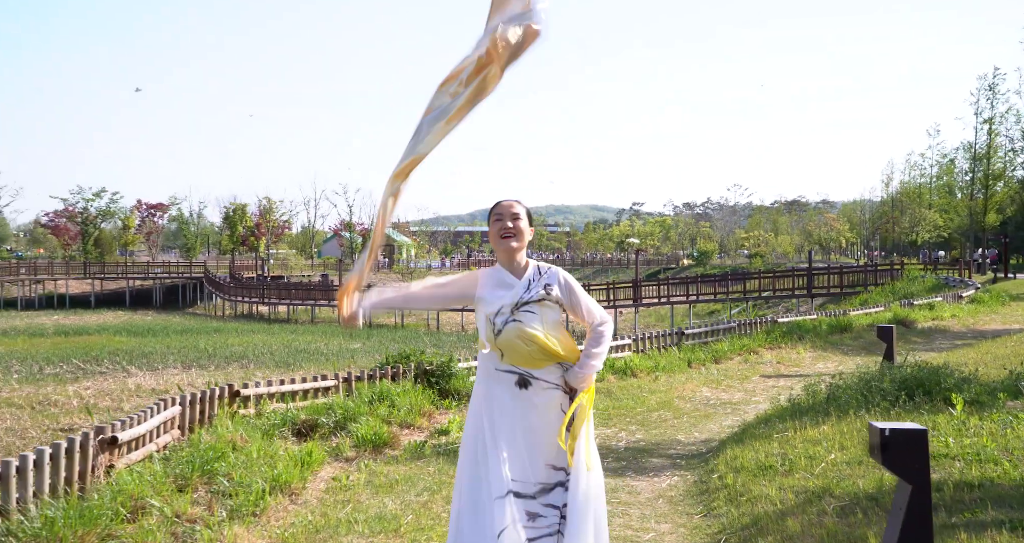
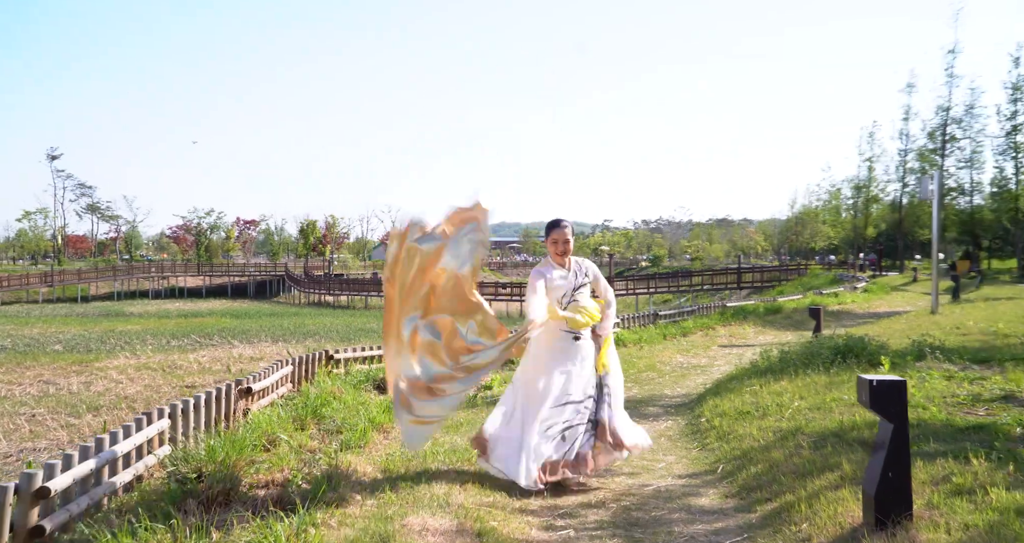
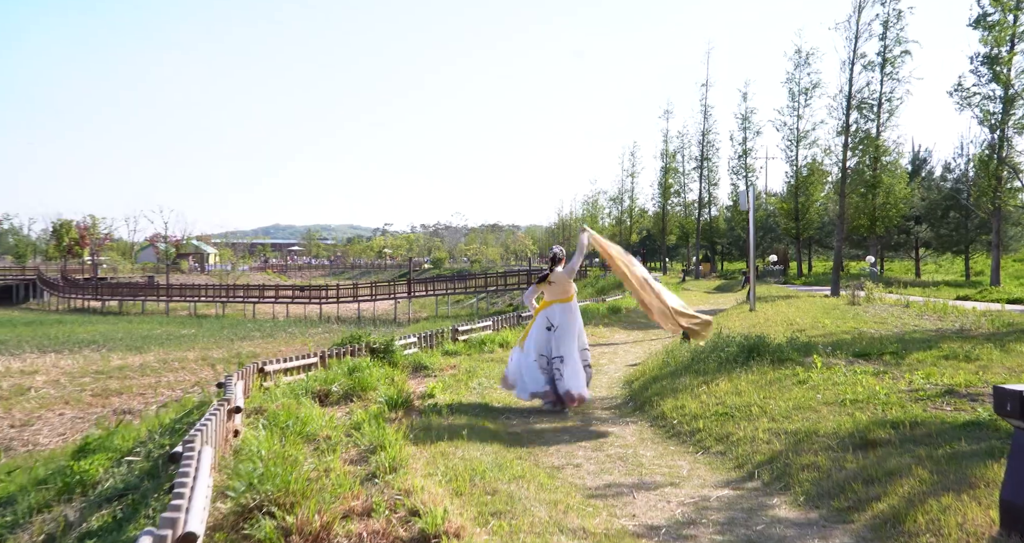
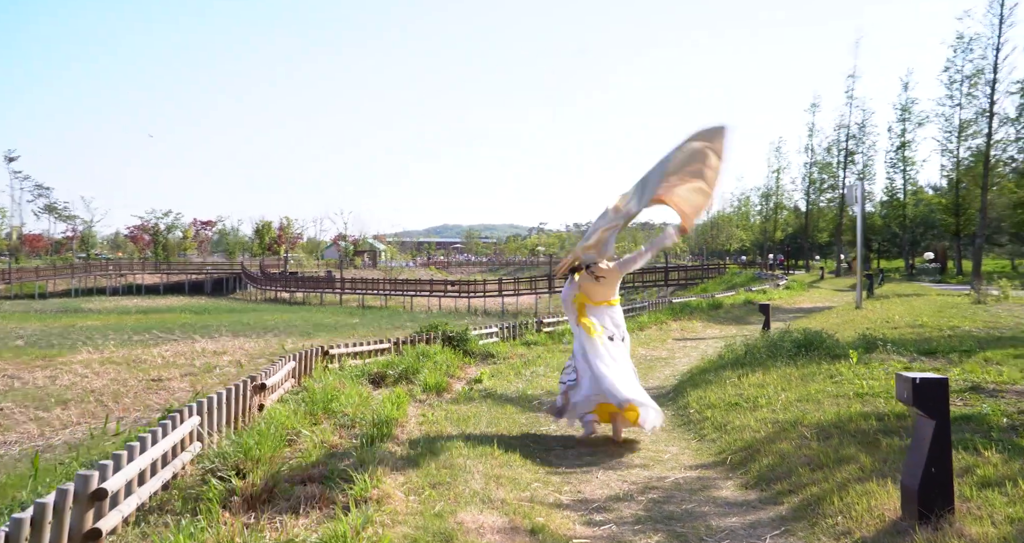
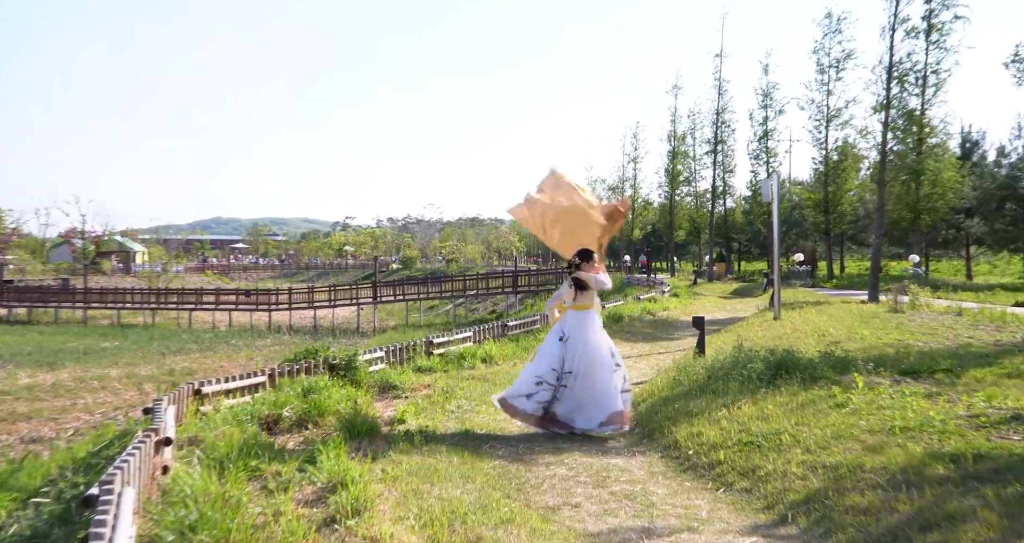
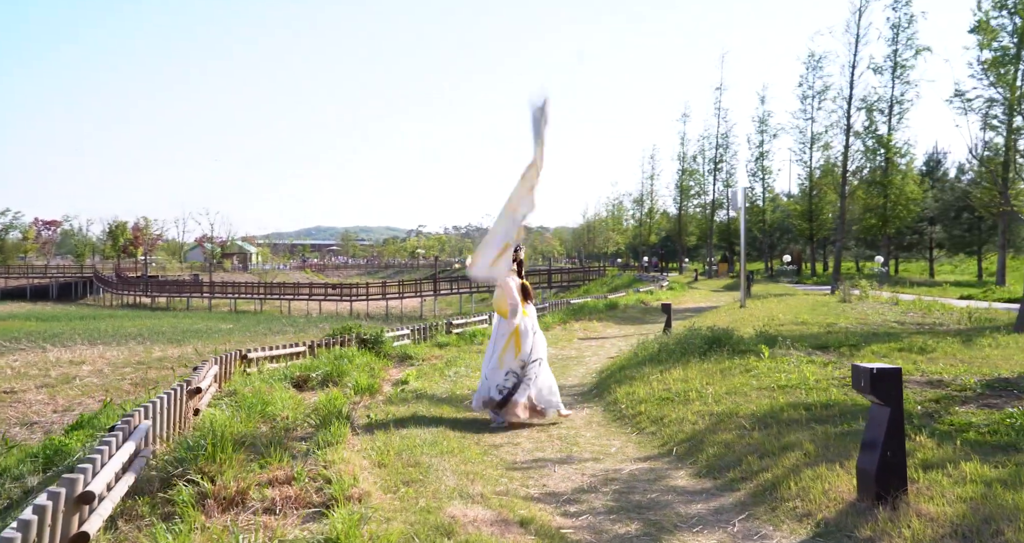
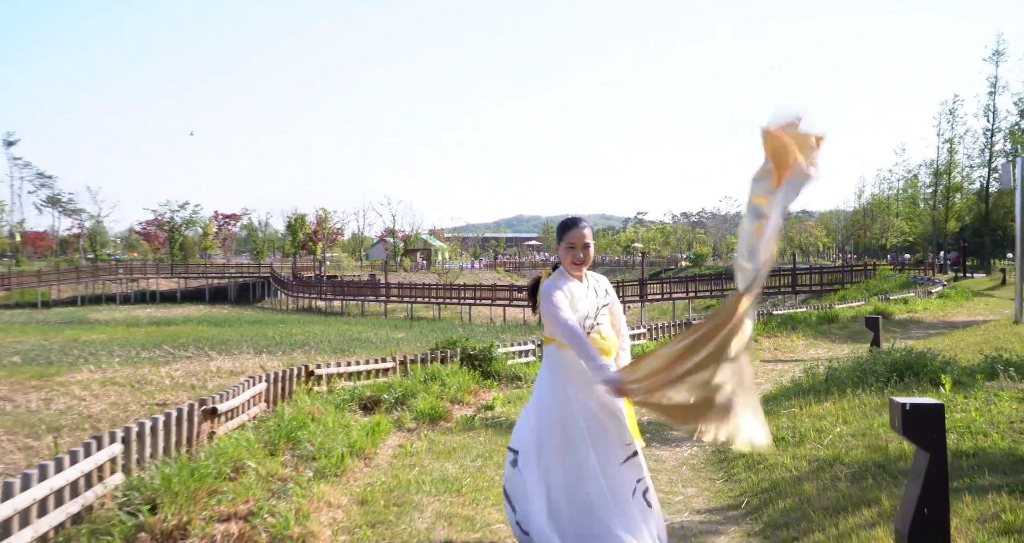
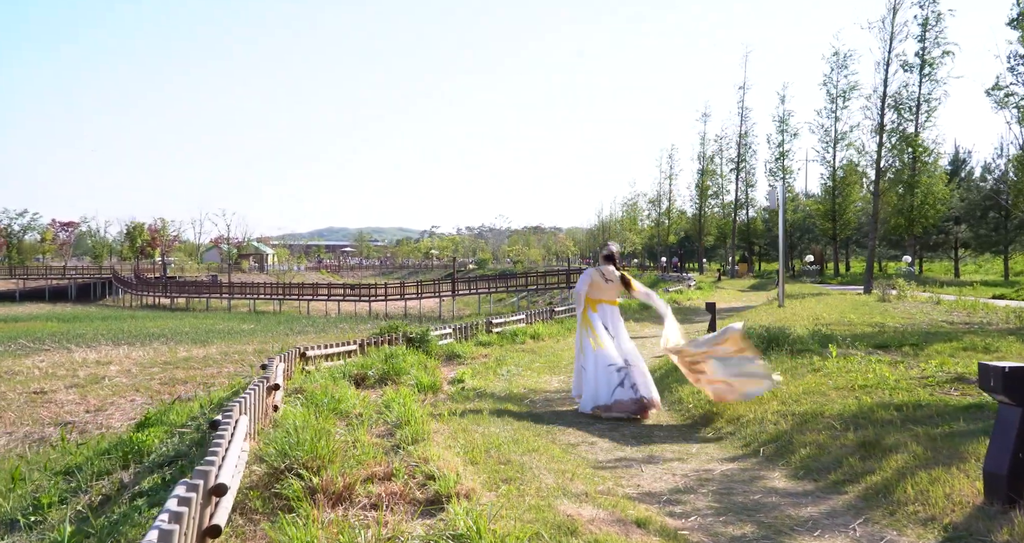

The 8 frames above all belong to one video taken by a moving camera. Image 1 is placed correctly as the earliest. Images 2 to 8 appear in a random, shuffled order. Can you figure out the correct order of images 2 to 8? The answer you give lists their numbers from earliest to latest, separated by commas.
7, 2, 4, 6, 8, 3, 5
